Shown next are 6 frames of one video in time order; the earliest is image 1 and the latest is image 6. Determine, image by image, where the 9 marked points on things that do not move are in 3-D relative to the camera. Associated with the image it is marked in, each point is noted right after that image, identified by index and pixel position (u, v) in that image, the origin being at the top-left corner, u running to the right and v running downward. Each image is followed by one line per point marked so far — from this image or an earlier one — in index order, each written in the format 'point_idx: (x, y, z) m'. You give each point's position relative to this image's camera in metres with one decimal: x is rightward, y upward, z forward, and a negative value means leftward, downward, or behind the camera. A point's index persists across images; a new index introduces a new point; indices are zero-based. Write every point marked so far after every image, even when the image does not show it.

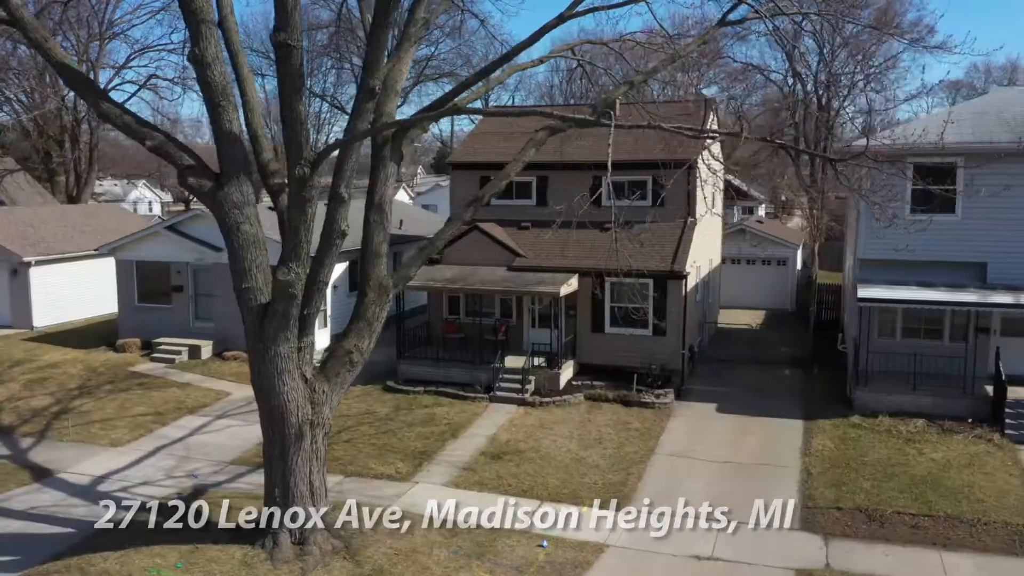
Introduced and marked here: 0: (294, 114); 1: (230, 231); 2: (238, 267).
0: (-2.1, +1.8, +8.4) m
1: (-3.2, +0.6, +9.4) m
2: (-3.2, +0.2, +9.5) m
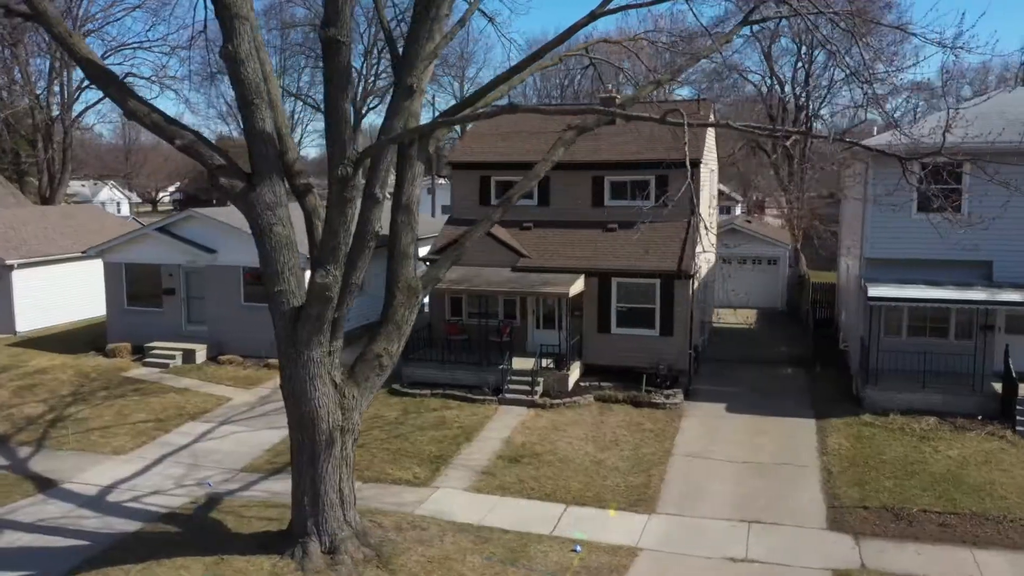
0: (-1.7, +1.7, +8.2) m
1: (-2.8, +0.6, +9.1) m
2: (-2.7, +0.2, +9.2) m
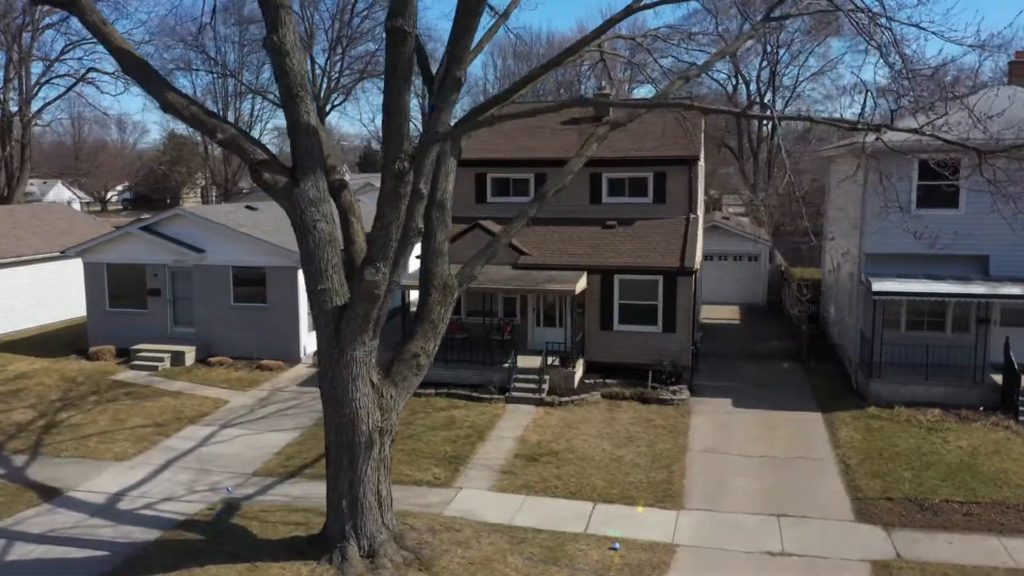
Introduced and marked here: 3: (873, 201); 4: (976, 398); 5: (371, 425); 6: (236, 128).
0: (-1.1, +1.8, +8.0) m
1: (-2.2, +0.6, +8.8) m
2: (-2.2, +0.2, +9.0) m
3: (+7.5, +1.8, +16.8) m
4: (+8.8, -2.1, +15.5) m
5: (-1.7, -1.6, +9.6) m
6: (-2.9, +1.7, +8.8) m
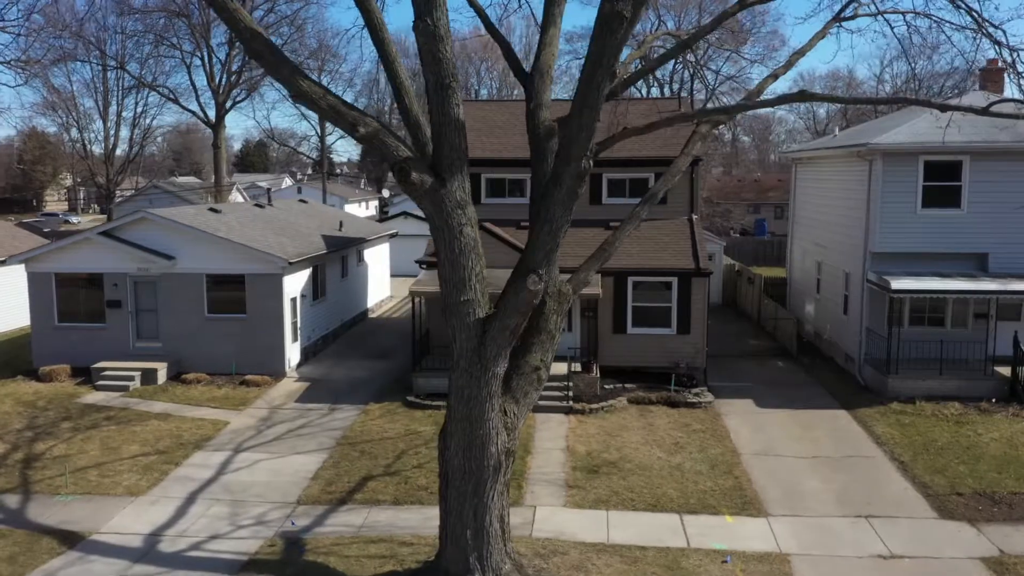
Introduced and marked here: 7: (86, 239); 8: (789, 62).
0: (+0.6, +1.7, +7.3) m
1: (-0.6, +0.5, +8.0) m
2: (-0.6, +0.1, +8.1) m
3: (+7.8, +1.8, +17.3) m
4: (+9.4, -2.0, +16.2) m
5: (-0.1, -1.7, +8.8) m
6: (-1.3, +1.6, +7.8) m
7: (-9.8, +1.1, +18.9) m
8: (+3.3, +2.7, +10.0) m
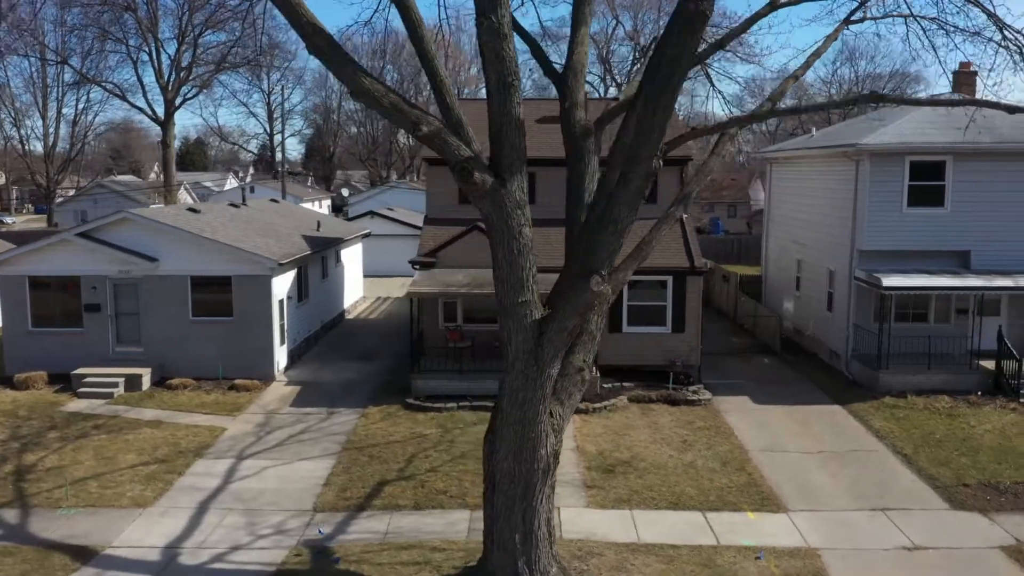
0: (+1.2, +1.7, +7.3) m
1: (0.0, +0.5, +7.9) m
2: (0.0, +0.1, +8.0) m
3: (+7.7, +1.9, +17.7) m
4: (+9.4, -1.9, +16.7) m
5: (+0.4, -1.7, +8.7) m
6: (-0.7, +1.6, +7.6) m
7: (-10.0, +1.1, +18.2) m
8: (+3.7, +2.8, +10.1) m
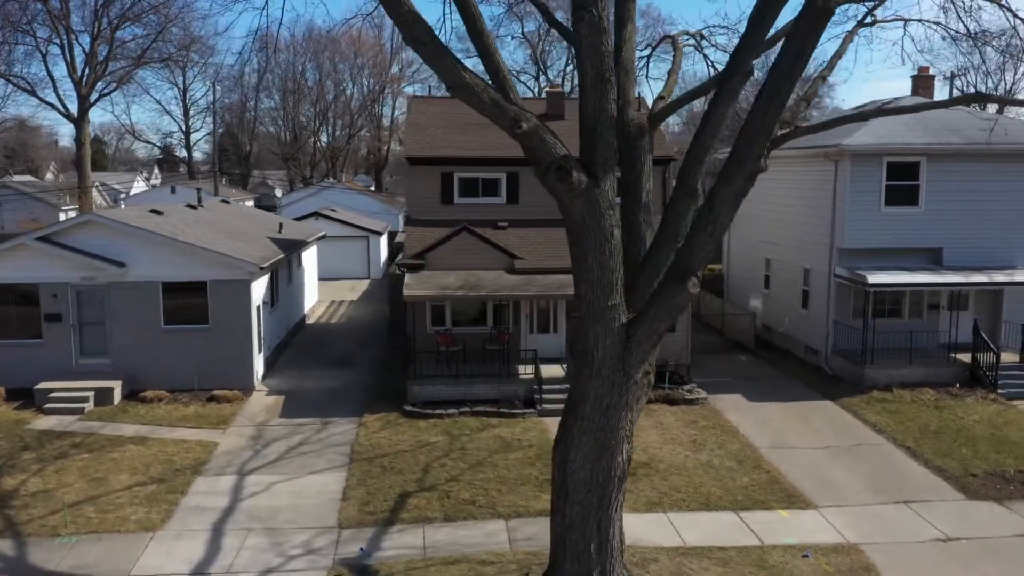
0: (+2.1, +1.7, +7.1) m
1: (+0.8, +0.5, +7.6) m
2: (+0.9, +0.1, +7.8) m
3: (+7.5, +1.9, +18.2) m
4: (+9.3, -1.8, +17.4) m
5: (+1.2, -1.7, +8.5) m
6: (+0.1, +1.5, +7.3) m
7: (-10.1, +0.9, +16.8) m
8: (+4.3, +2.8, +10.2) m
